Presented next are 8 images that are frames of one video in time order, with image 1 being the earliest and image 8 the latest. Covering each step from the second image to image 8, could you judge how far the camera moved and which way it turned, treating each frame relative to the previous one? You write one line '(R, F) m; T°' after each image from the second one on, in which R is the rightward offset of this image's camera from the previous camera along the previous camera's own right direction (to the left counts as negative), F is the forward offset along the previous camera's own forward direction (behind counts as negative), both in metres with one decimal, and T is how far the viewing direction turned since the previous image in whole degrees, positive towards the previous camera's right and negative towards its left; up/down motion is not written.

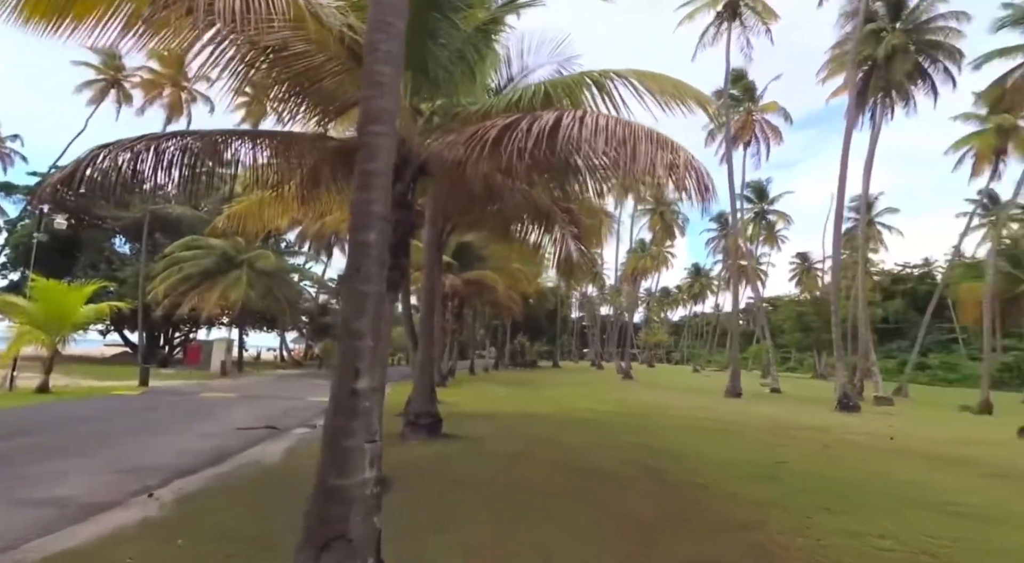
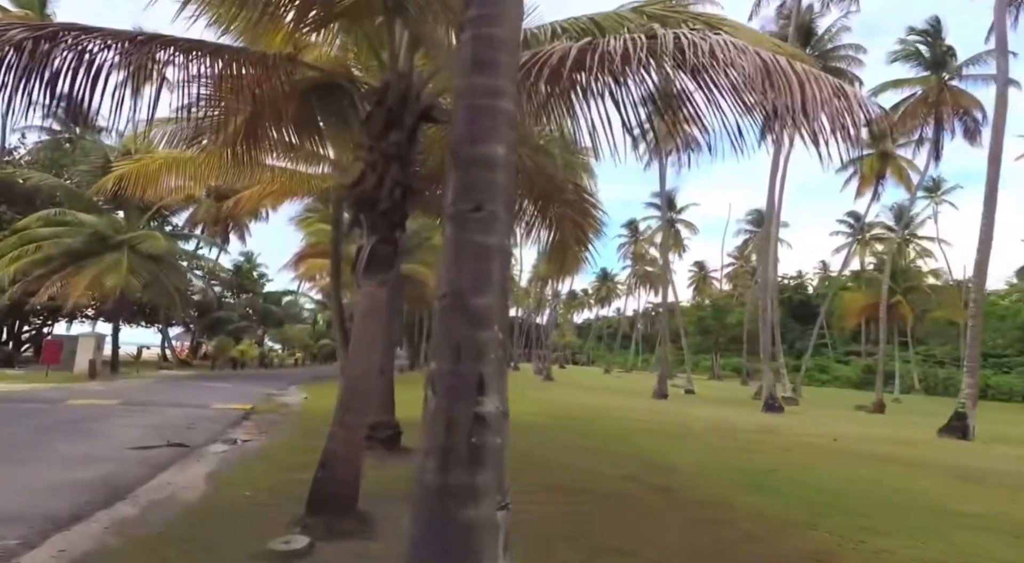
(-0.7, +0.9) m; +10°
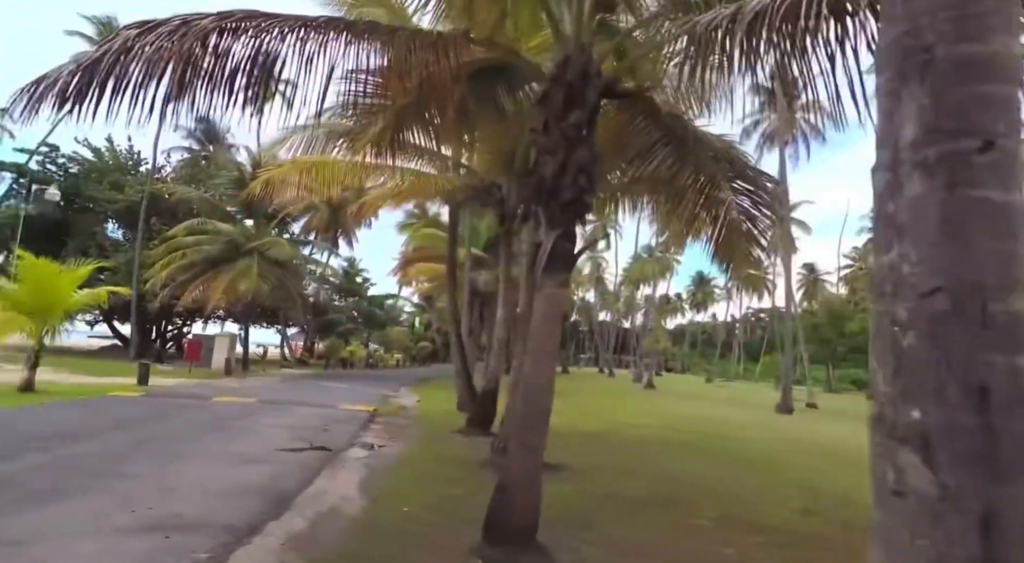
(-0.5, +0.4) m; -9°
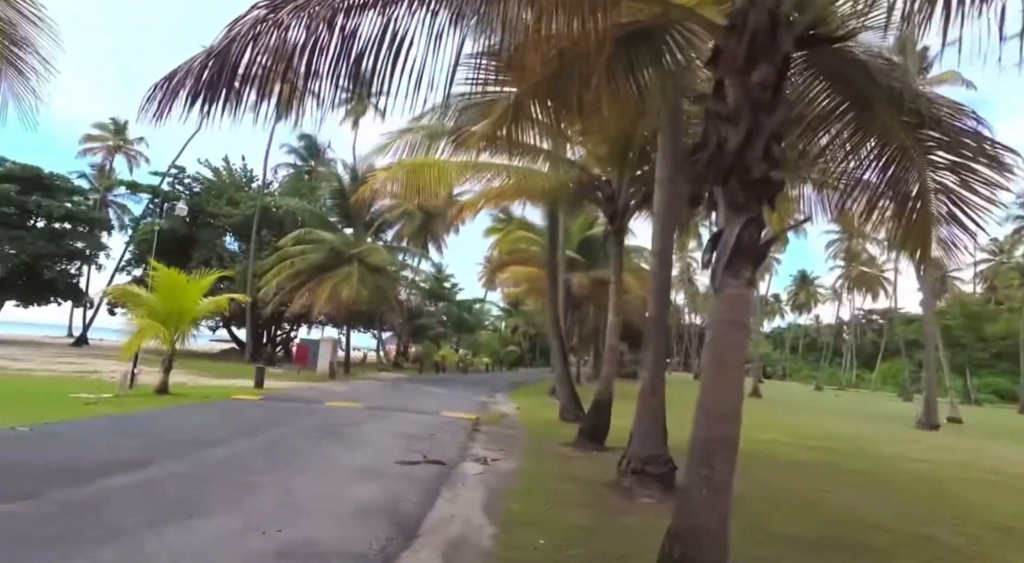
(-0.3, +0.4) m; -8°
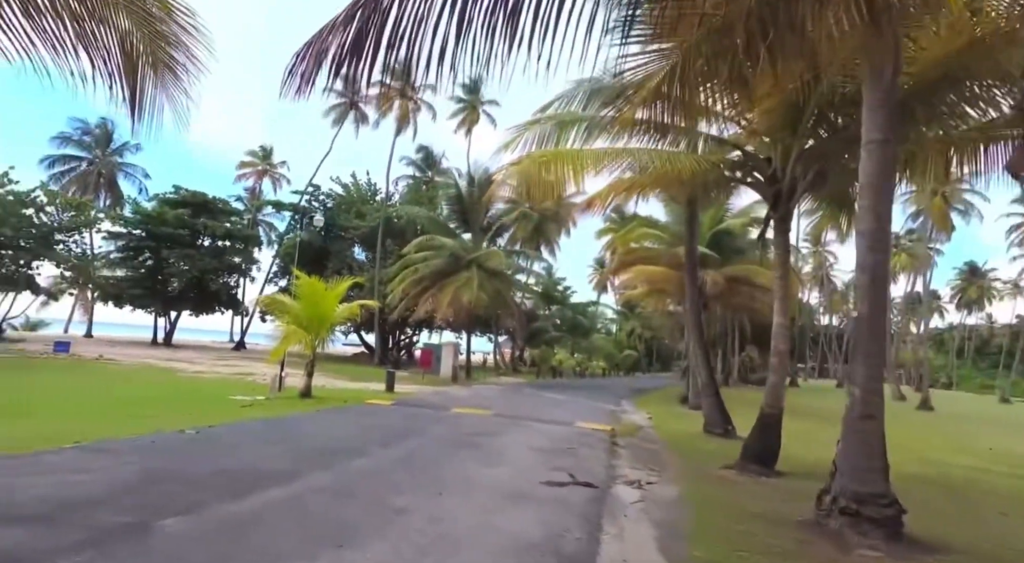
(-0.4, +0.6) m; -11°
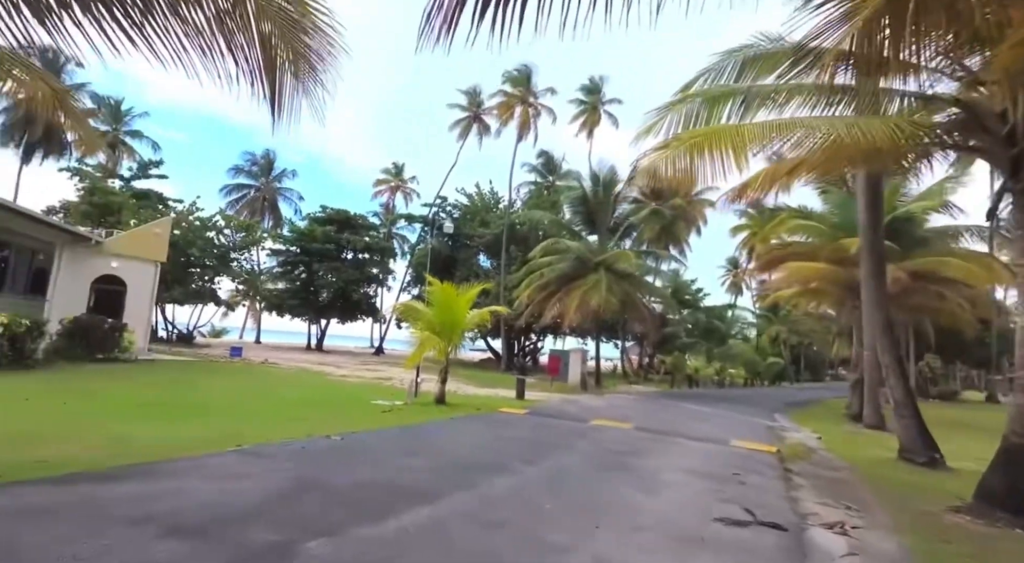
(-0.3, +0.7) m; -12°
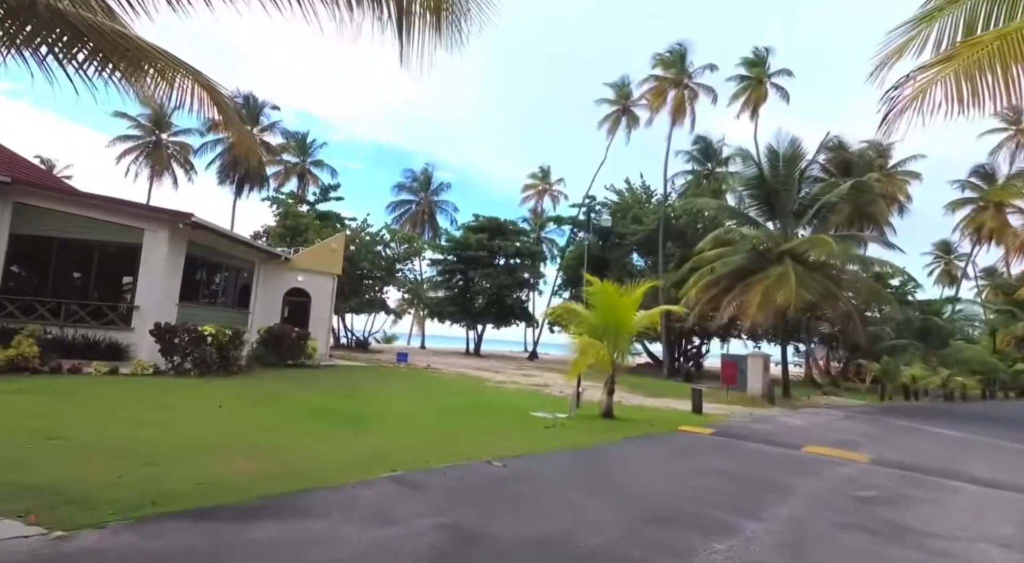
(-0.5, +1.7) m; -14°
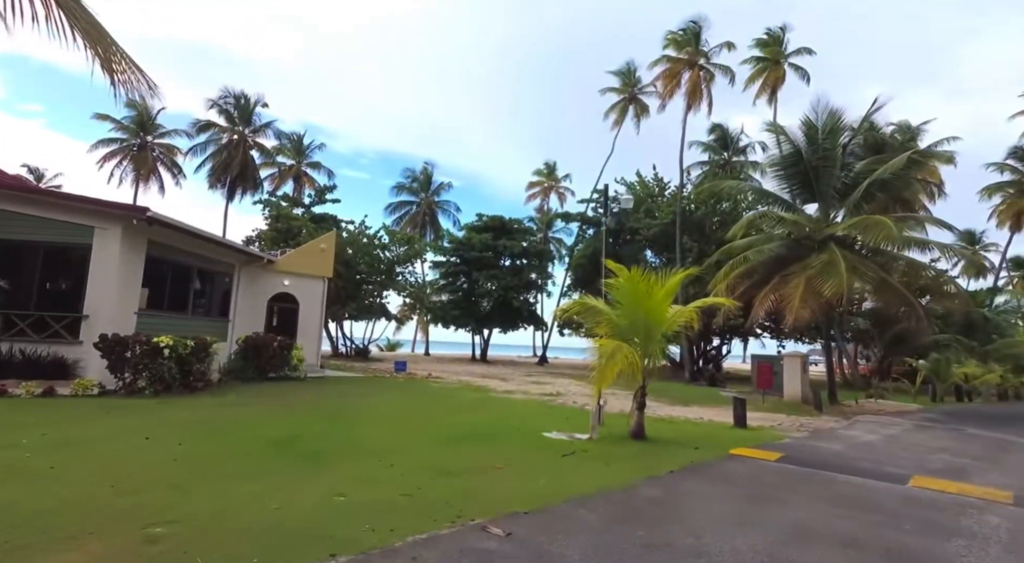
(0.0, +2.5) m; -1°
